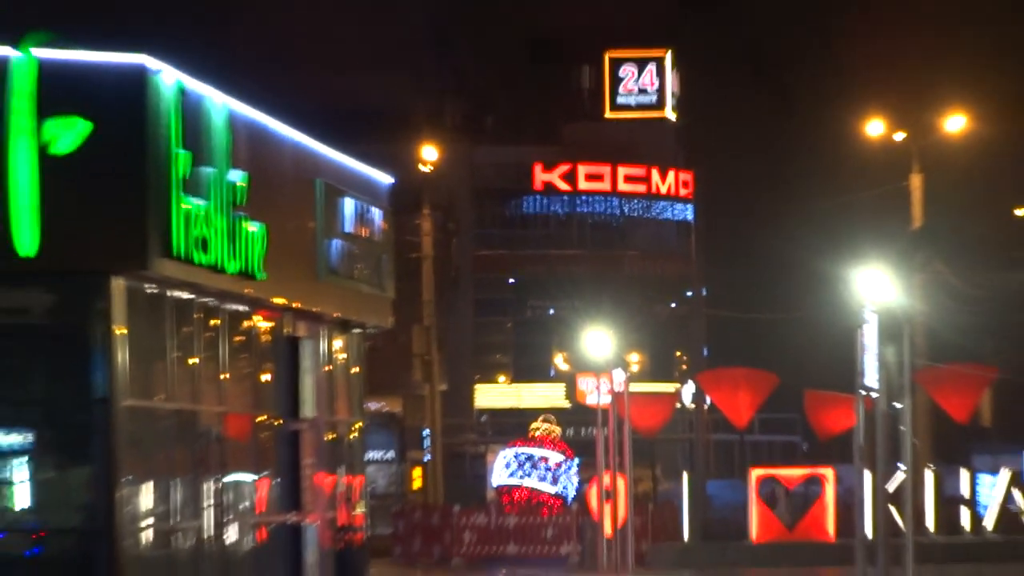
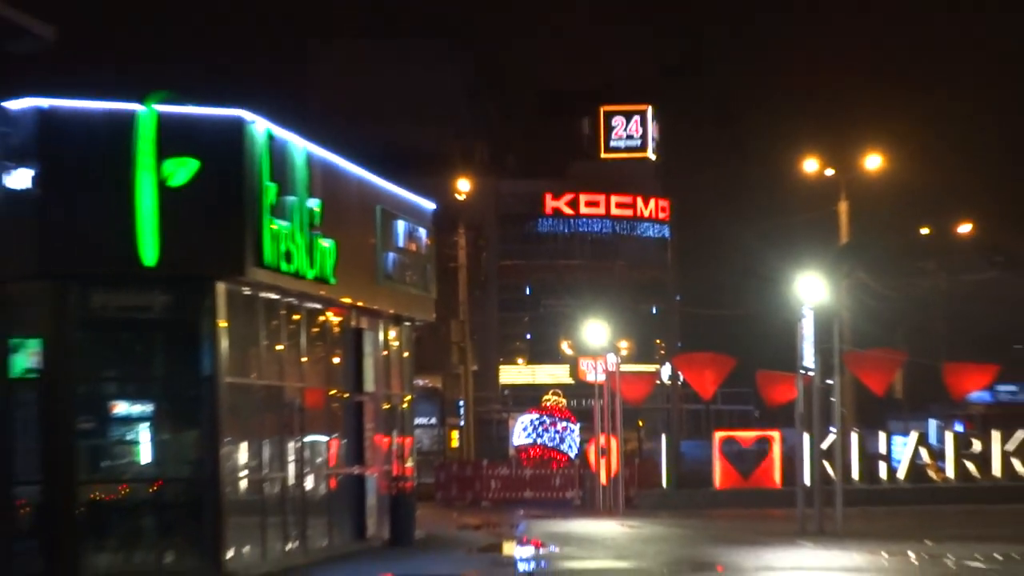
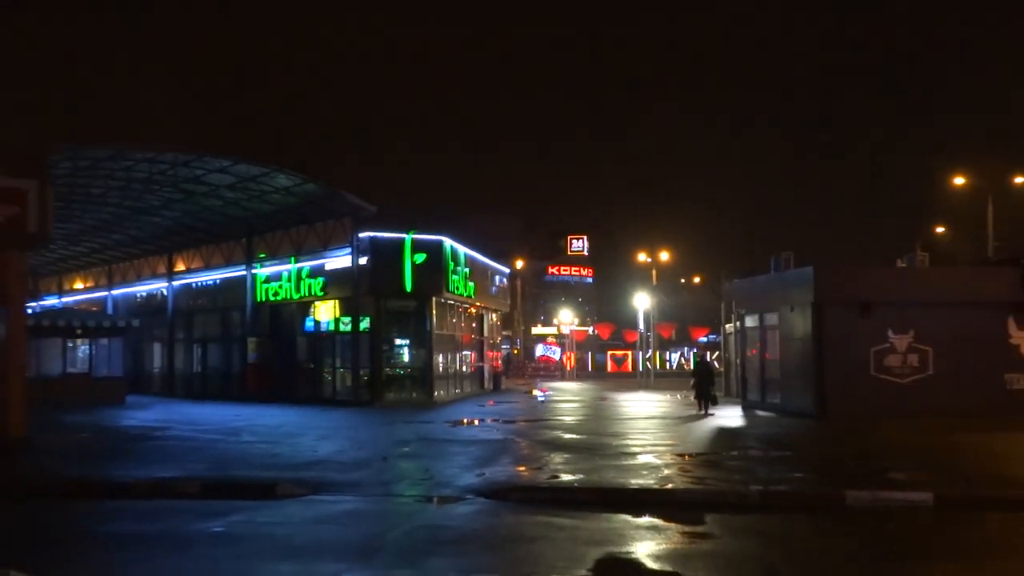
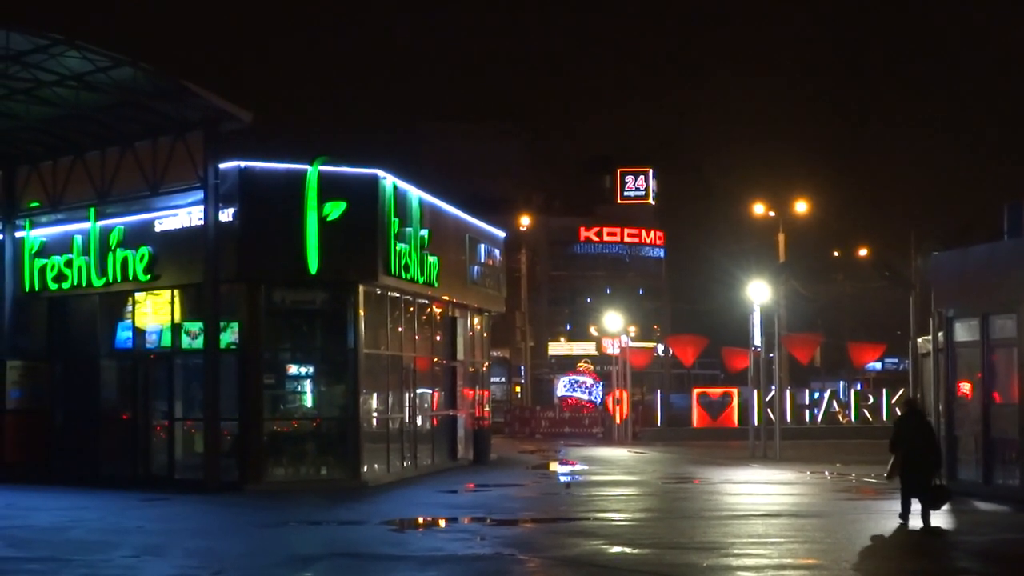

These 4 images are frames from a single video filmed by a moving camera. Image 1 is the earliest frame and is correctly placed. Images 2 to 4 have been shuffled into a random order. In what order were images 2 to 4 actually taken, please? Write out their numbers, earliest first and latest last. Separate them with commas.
2, 4, 3
